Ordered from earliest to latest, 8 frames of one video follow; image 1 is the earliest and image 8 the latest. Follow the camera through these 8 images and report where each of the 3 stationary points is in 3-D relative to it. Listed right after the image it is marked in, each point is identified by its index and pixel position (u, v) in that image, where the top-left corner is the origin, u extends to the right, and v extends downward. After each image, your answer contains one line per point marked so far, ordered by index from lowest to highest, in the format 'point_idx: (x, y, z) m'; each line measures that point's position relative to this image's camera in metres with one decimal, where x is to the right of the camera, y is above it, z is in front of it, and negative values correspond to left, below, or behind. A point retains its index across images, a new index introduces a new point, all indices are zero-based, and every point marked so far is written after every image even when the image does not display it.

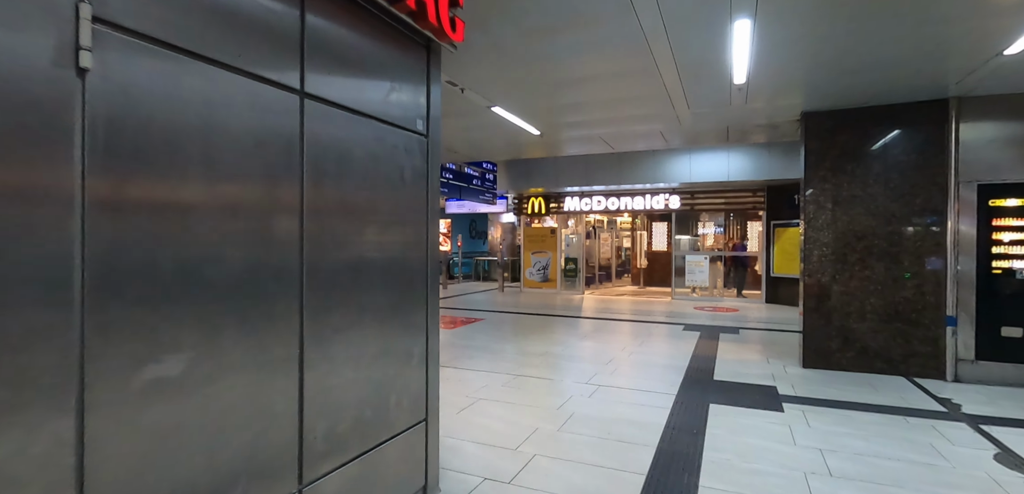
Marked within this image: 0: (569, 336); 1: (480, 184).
0: (+0.9, -1.4, +7.6) m
1: (-0.8, +1.6, +12.4) m
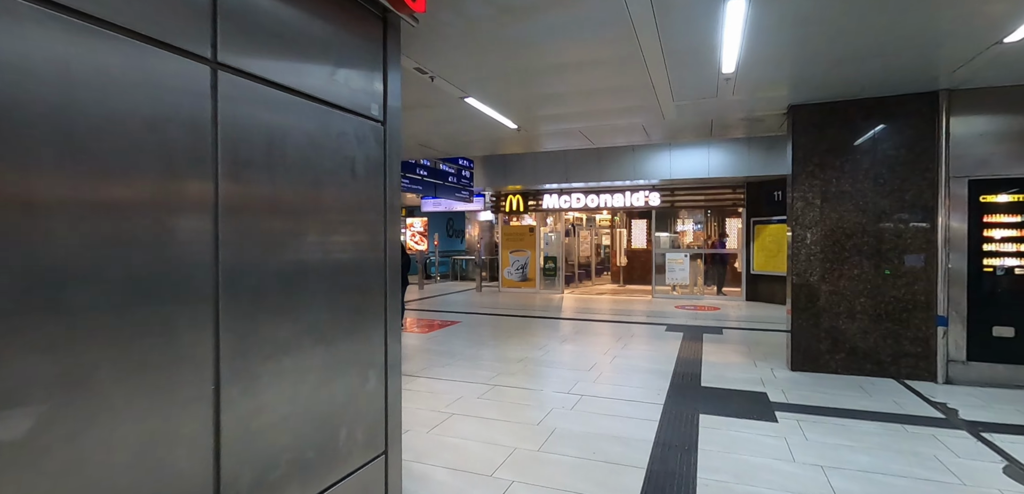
0: (+0.5, -1.3, +7.3) m
1: (-1.4, +1.6, +12.0) m
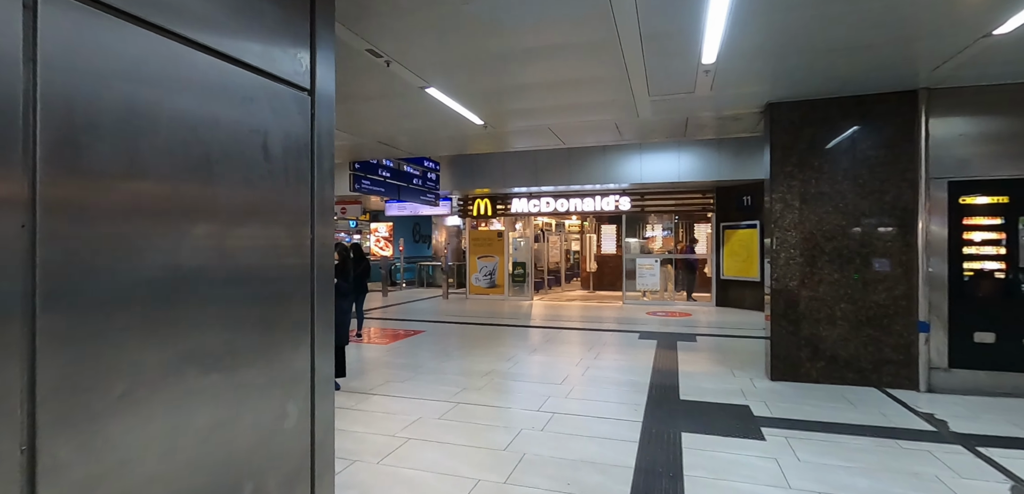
0: (+0.1, -1.4, +6.9) m
1: (-2.1, +1.5, +11.5) m
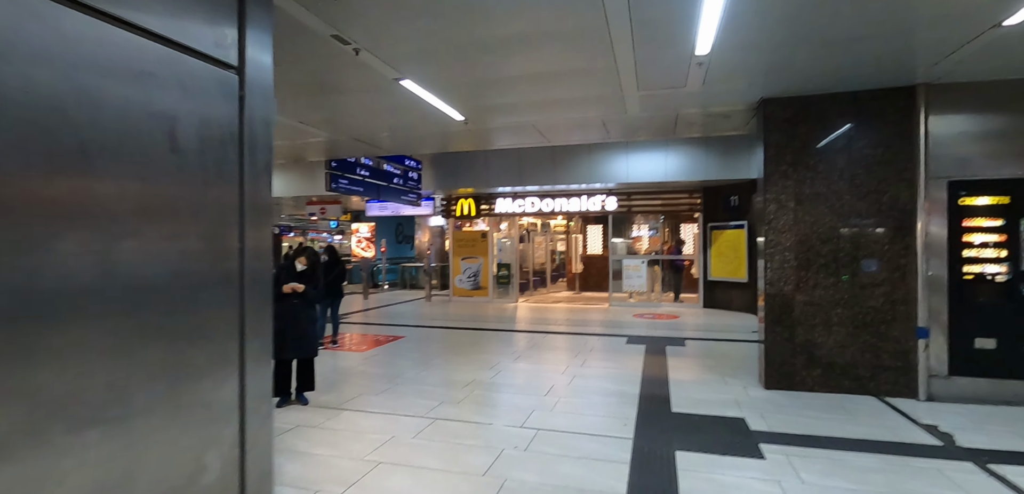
0: (-0.2, -1.4, +6.6) m
1: (-2.5, +1.4, +11.2) m
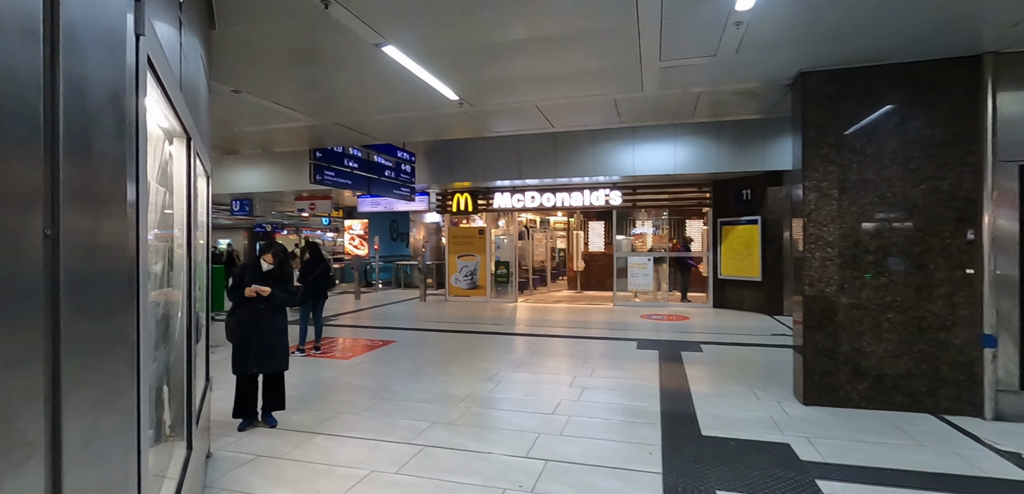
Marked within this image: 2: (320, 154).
0: (-0.1, -1.4, +5.9) m
1: (-2.5, +1.5, +10.5) m
2: (-3.2, +1.5, +8.2) m
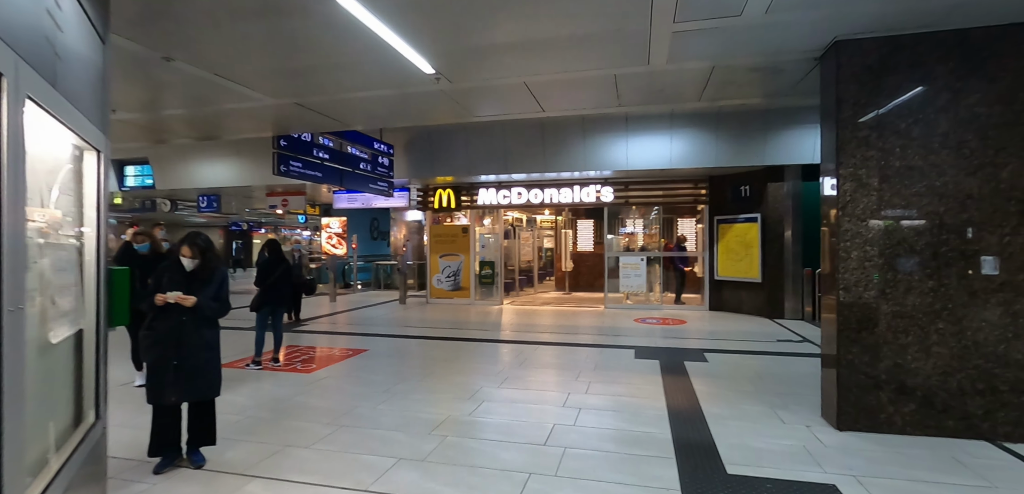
0: (-0.3, -1.4, +5.2) m
1: (-2.8, +1.5, +9.7) m
2: (-3.4, +1.5, +7.4) m
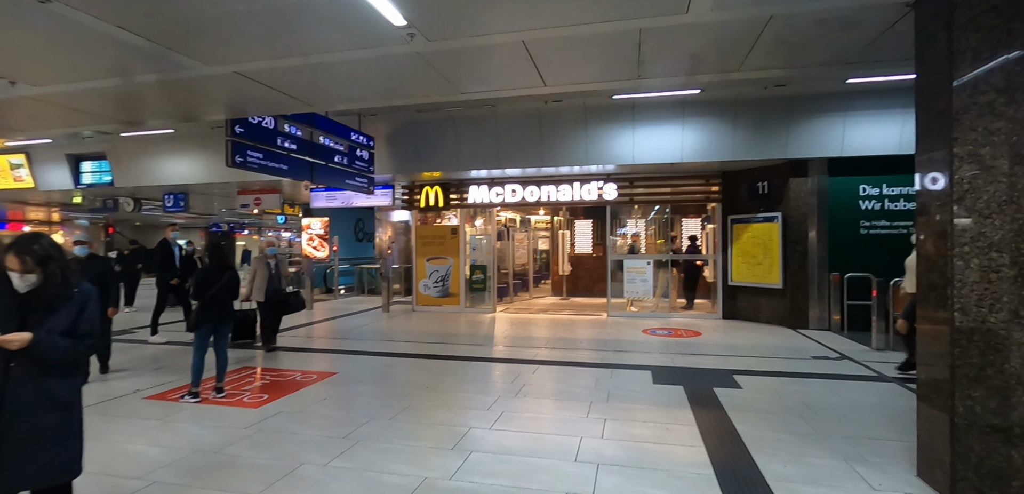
0: (-0.3, -1.4, +4.2) m
1: (-2.9, +1.5, +8.7) m
2: (-3.5, +1.5, +6.3) m
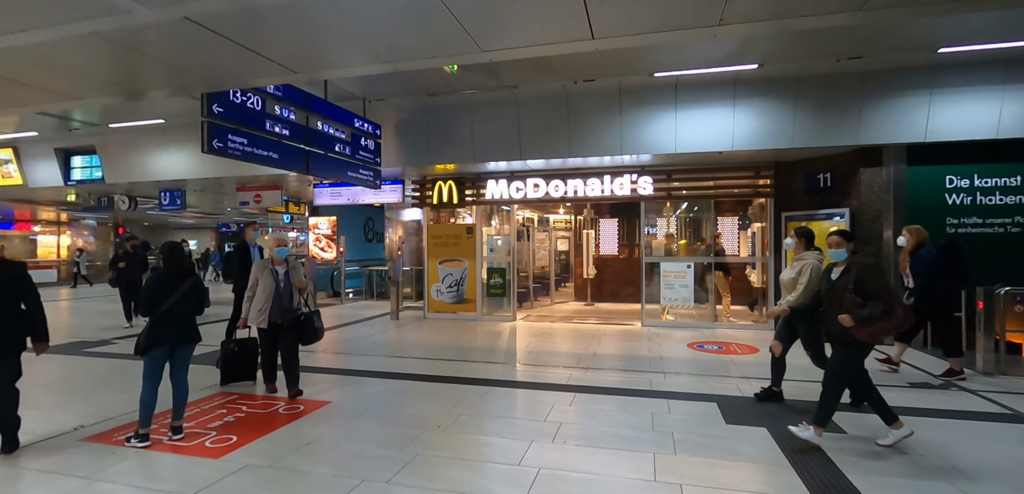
0: (-0.1, -1.4, +3.1) m
1: (-2.5, +1.4, +7.7) m
2: (-3.1, +1.5, +5.3) m
